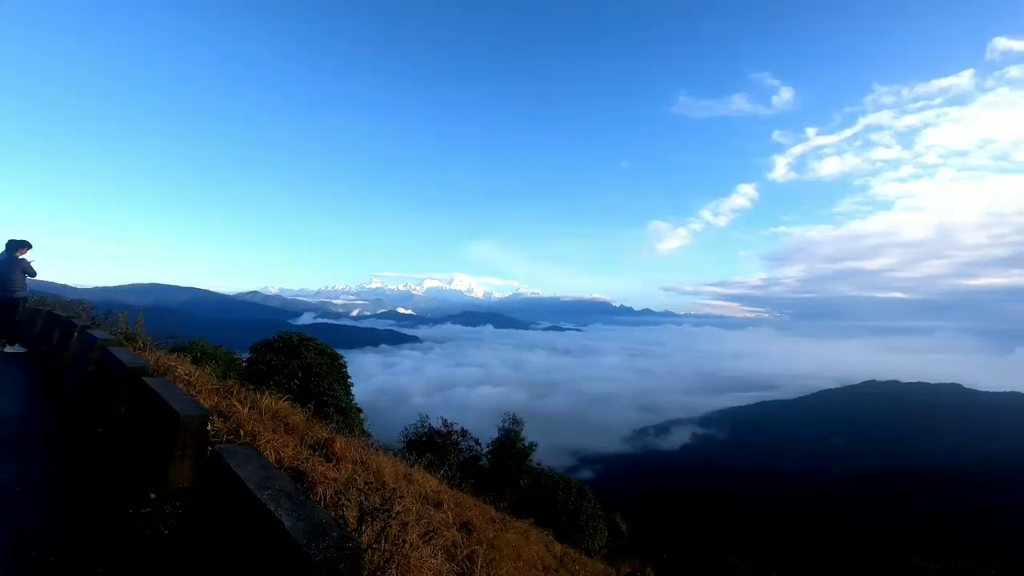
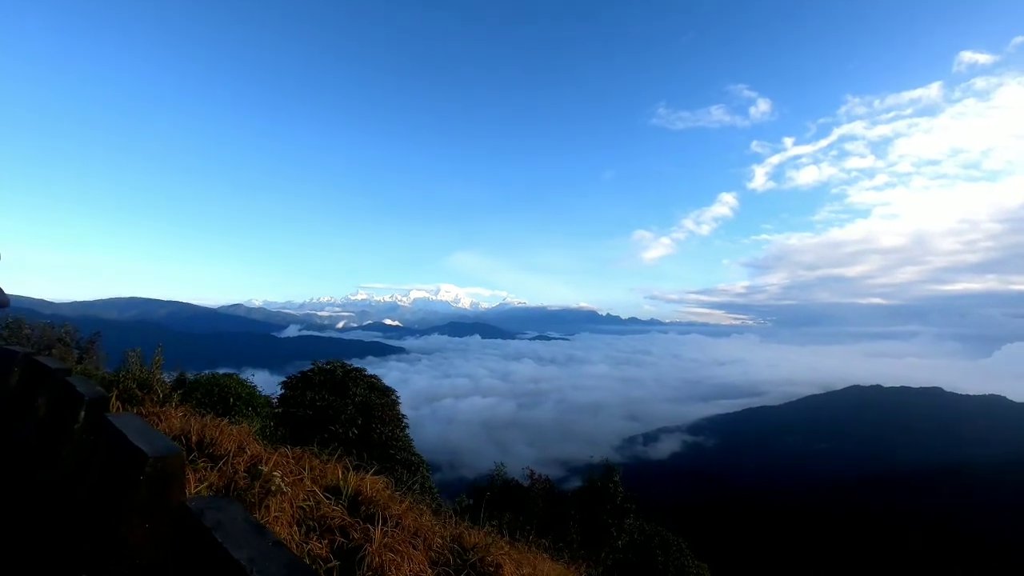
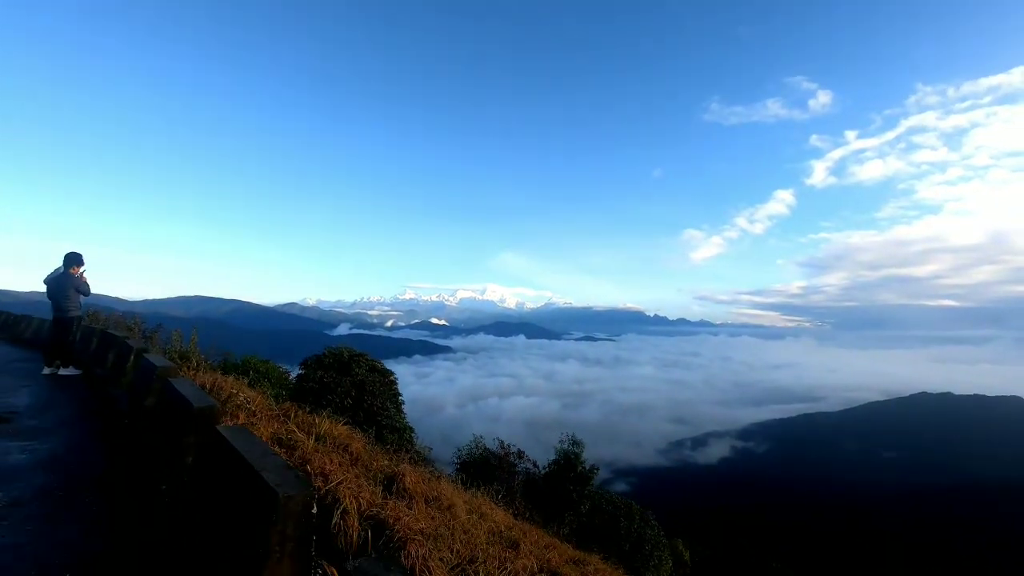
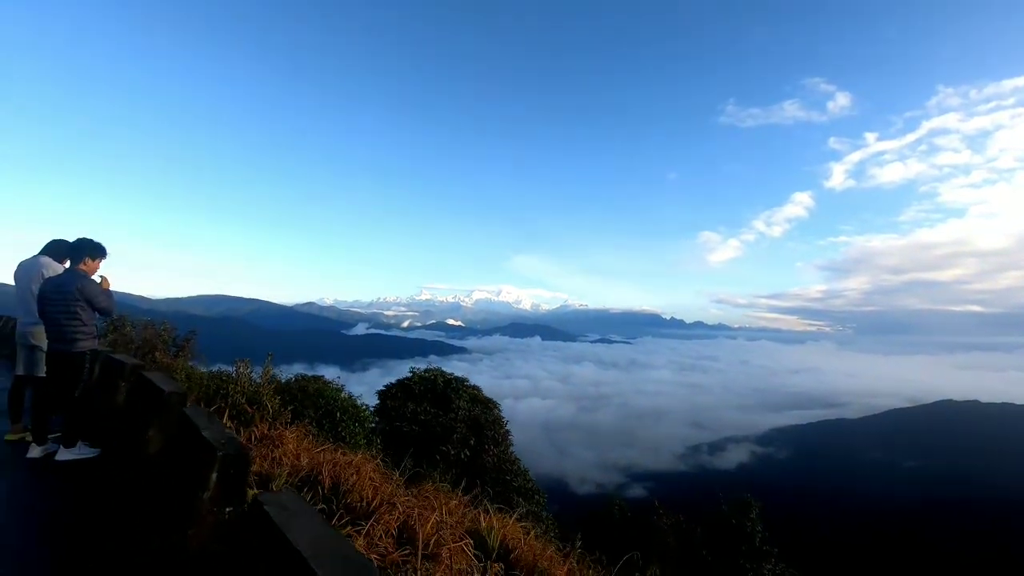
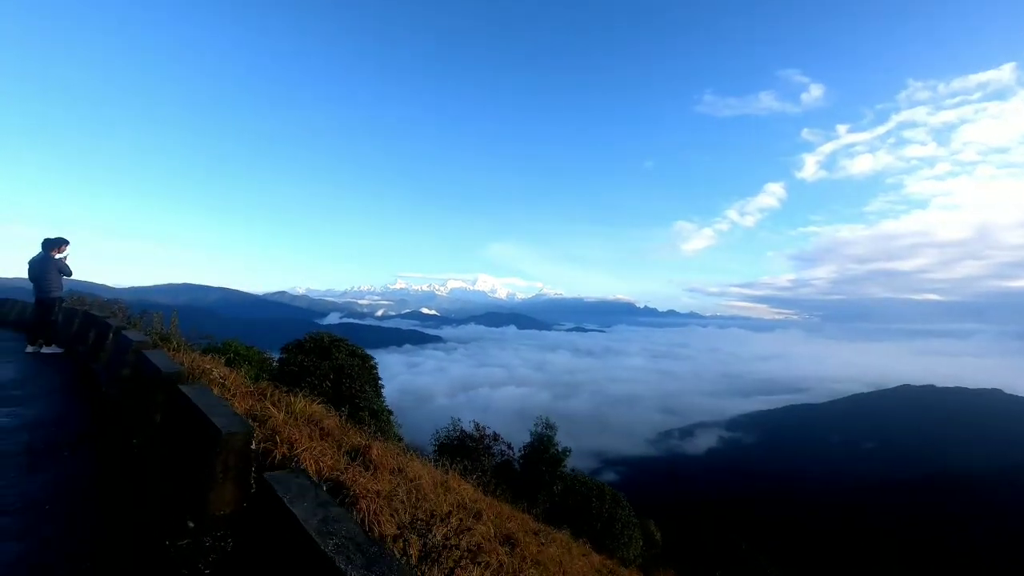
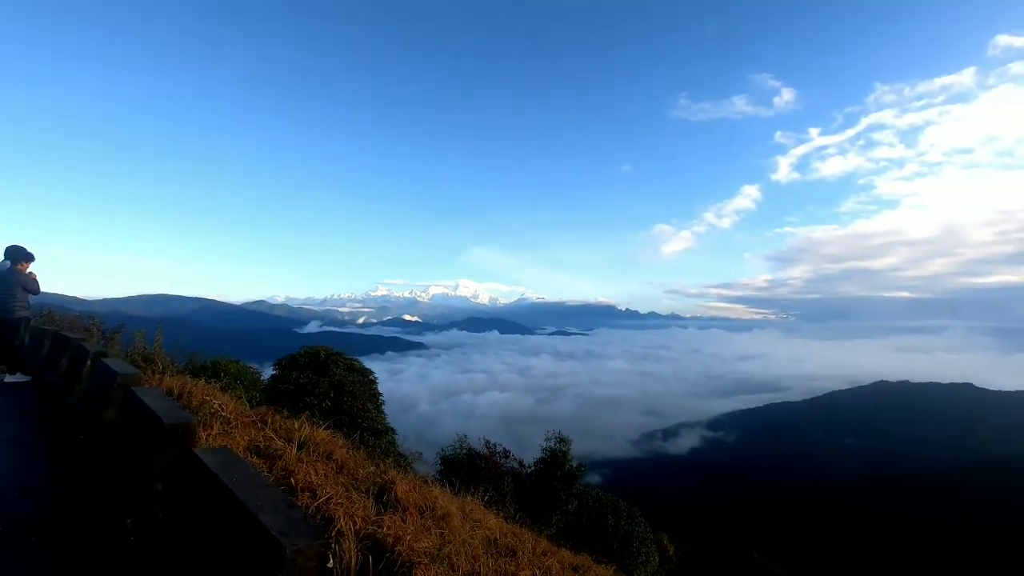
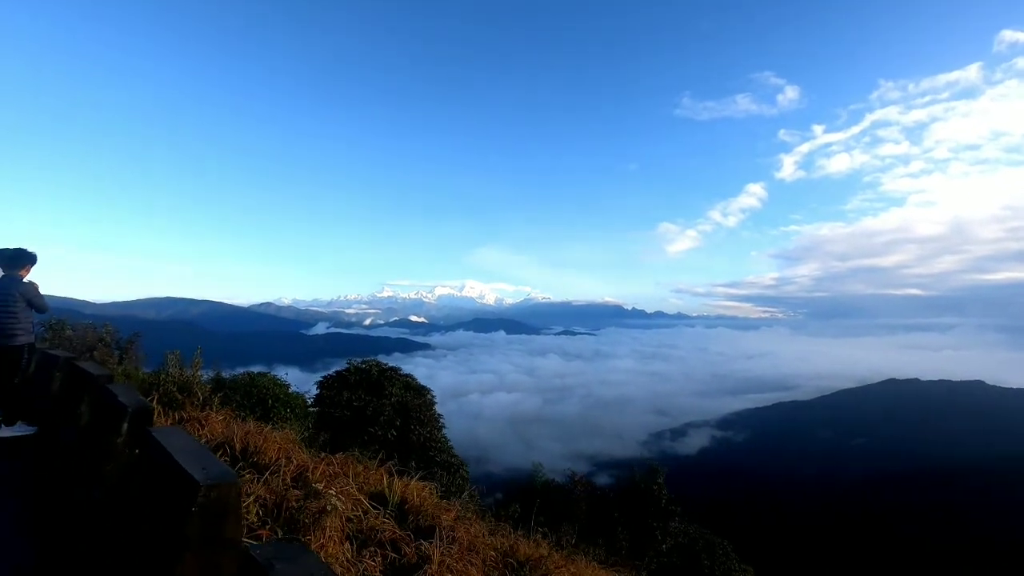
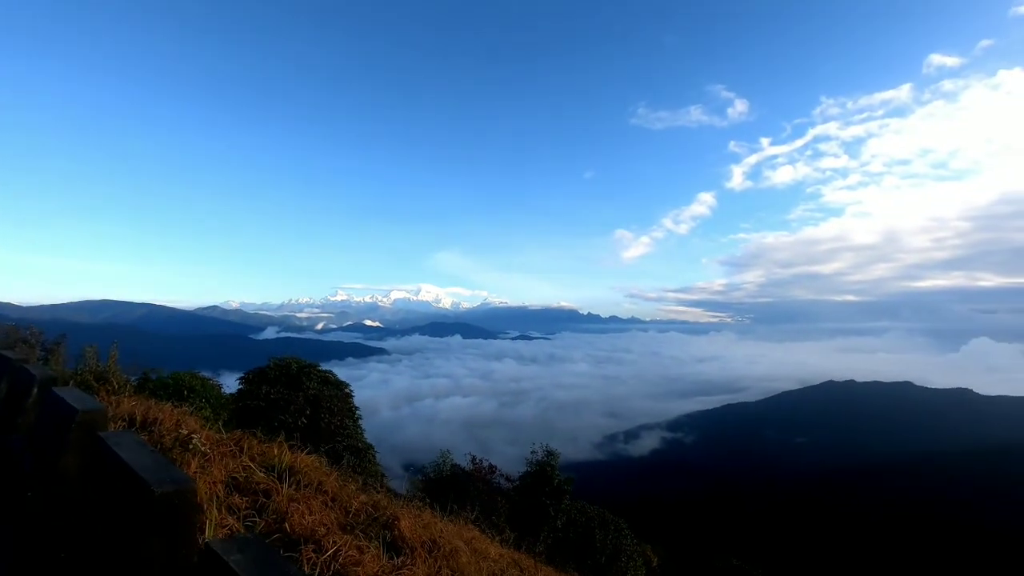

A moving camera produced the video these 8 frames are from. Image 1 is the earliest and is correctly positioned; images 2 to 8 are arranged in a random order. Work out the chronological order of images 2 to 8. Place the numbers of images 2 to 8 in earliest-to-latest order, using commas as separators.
5, 3, 6, 8, 2, 7, 4
